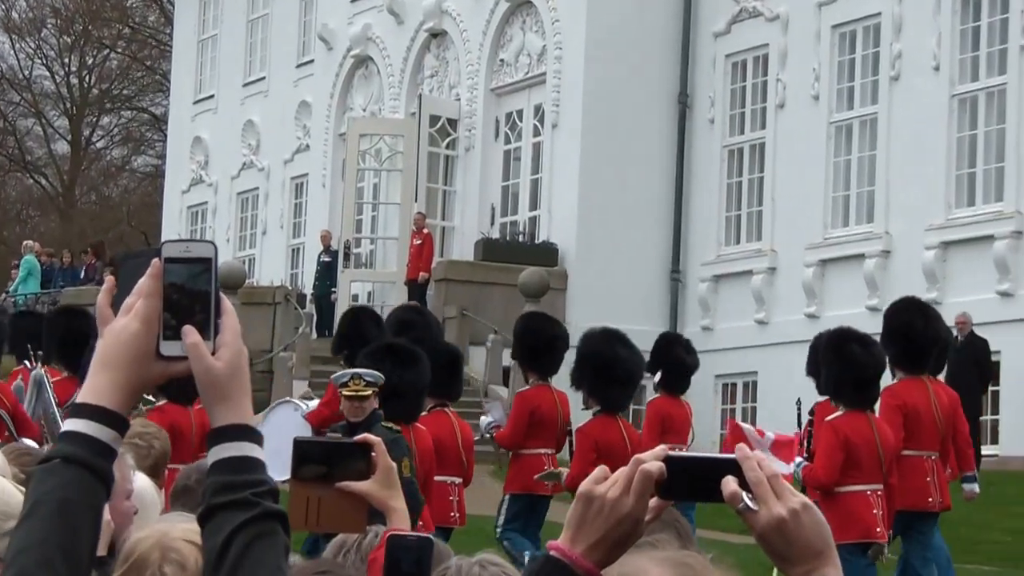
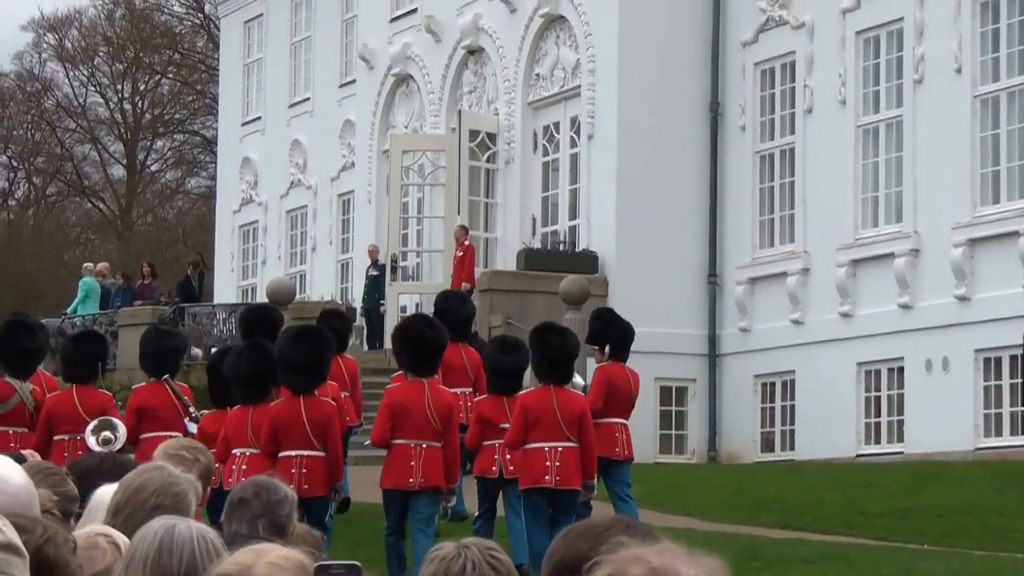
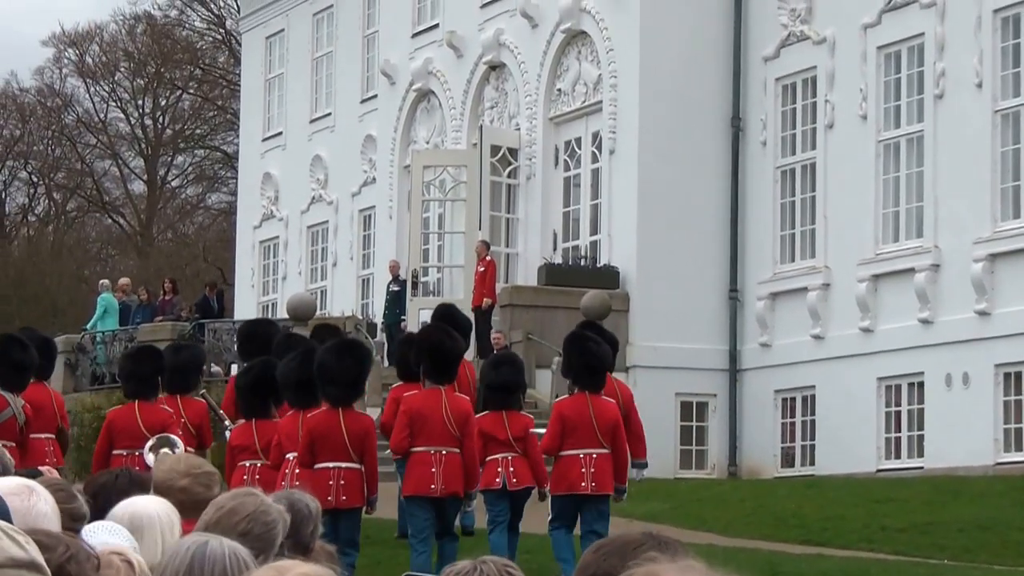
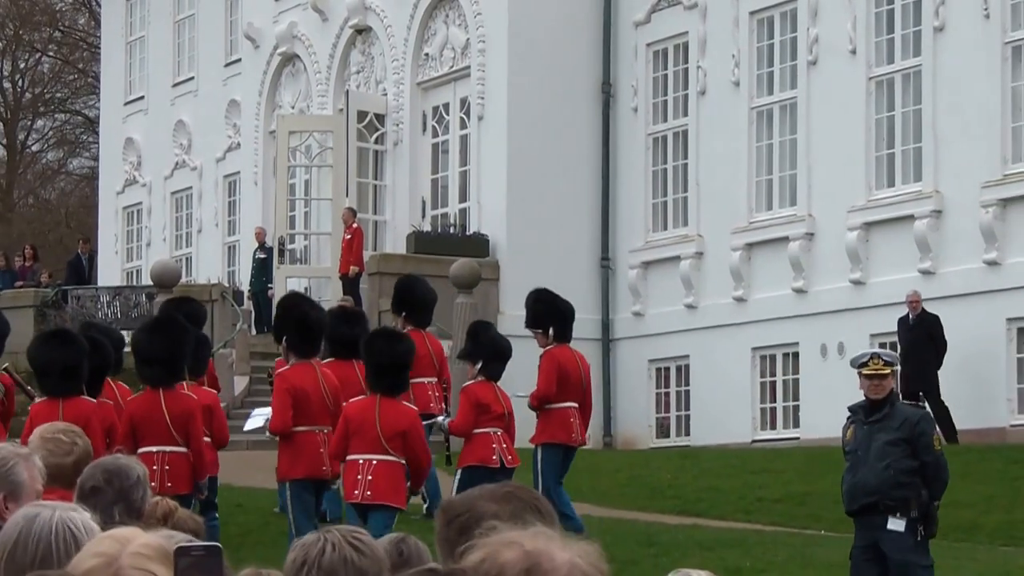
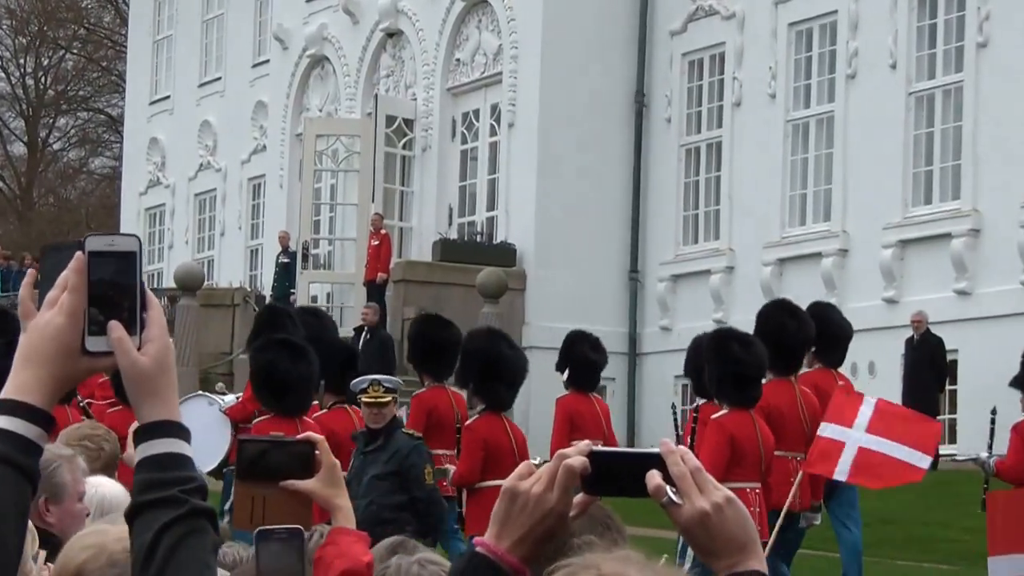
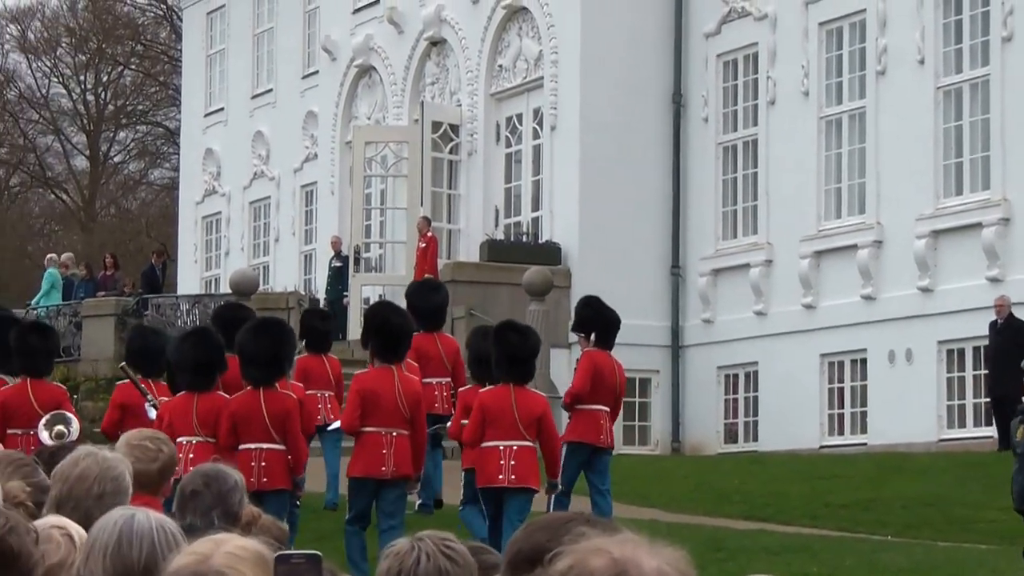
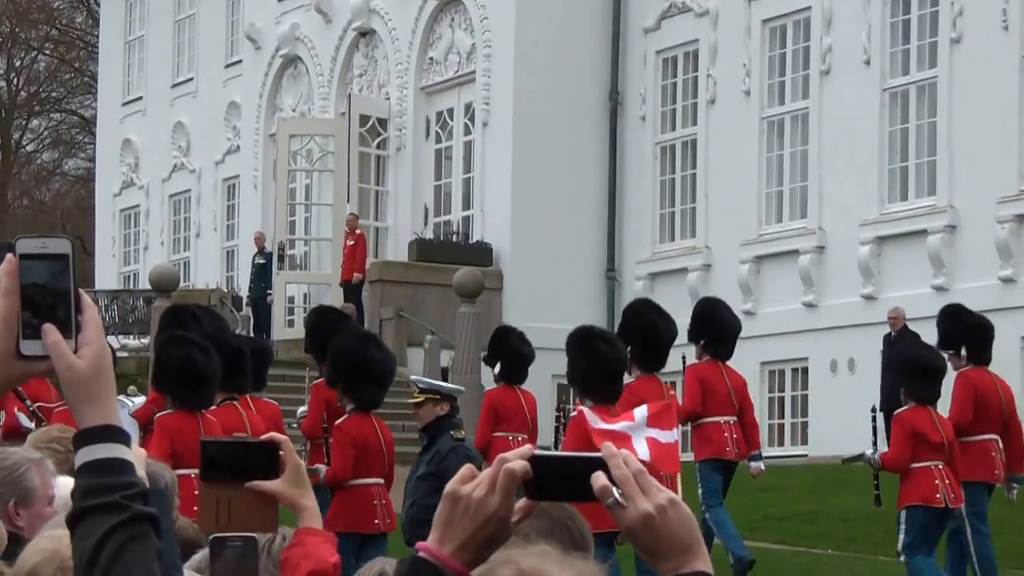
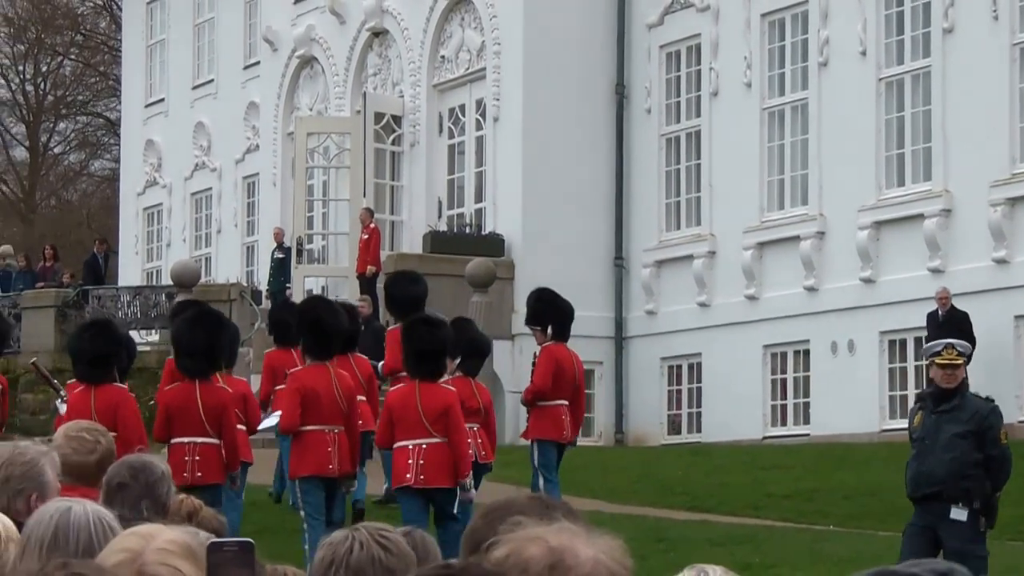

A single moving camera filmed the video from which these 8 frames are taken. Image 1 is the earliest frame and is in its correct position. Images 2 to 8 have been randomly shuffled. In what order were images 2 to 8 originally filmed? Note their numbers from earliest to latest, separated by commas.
5, 7, 4, 8, 6, 2, 3
